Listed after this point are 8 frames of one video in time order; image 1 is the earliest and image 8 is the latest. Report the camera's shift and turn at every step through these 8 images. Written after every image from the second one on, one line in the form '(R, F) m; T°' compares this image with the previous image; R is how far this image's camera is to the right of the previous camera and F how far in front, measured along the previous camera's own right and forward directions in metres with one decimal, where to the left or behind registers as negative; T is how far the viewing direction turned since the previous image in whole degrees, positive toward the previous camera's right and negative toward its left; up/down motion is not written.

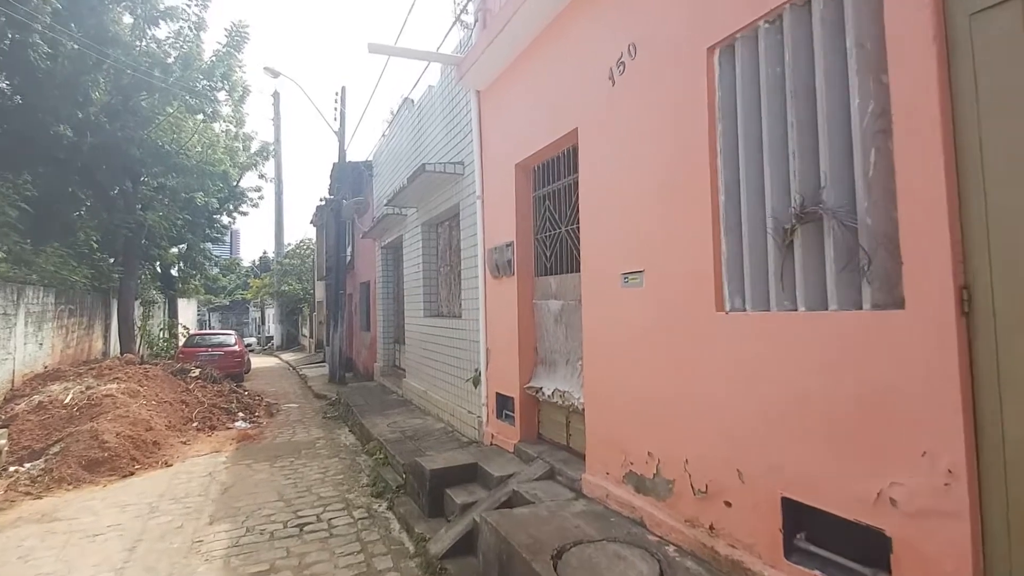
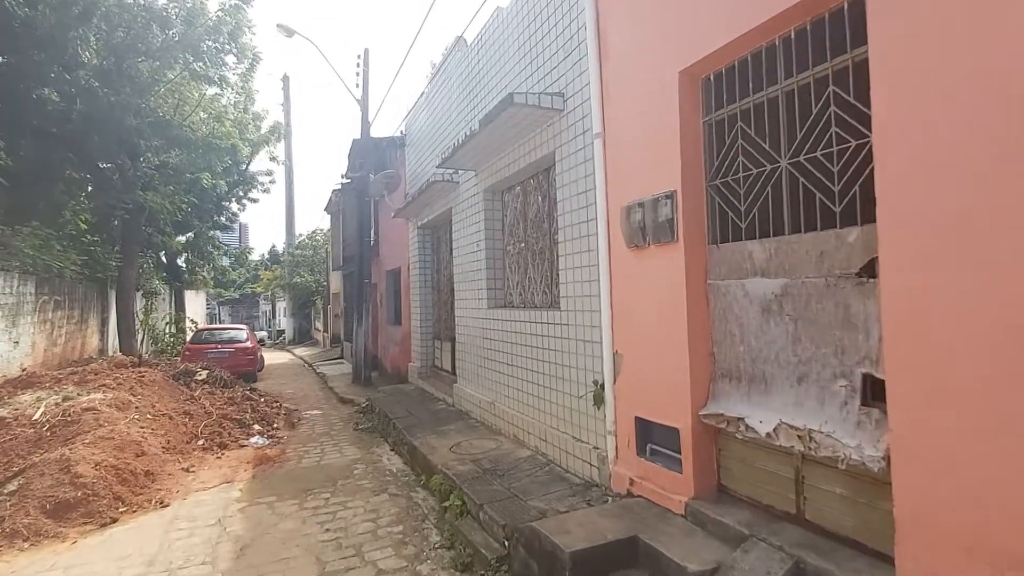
(-1.0, +1.6) m; -1°
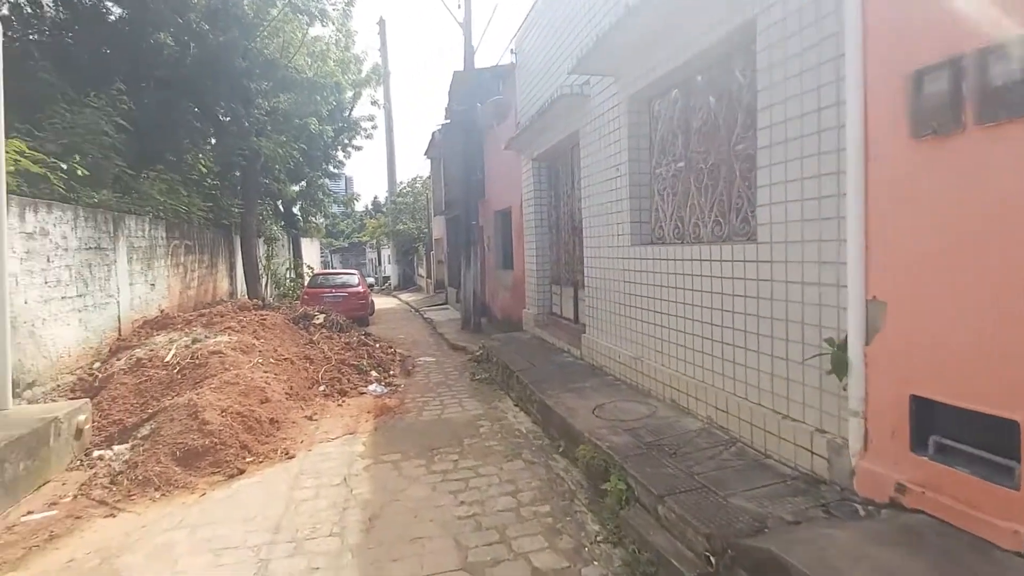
(-0.5, +0.9) m; -11°
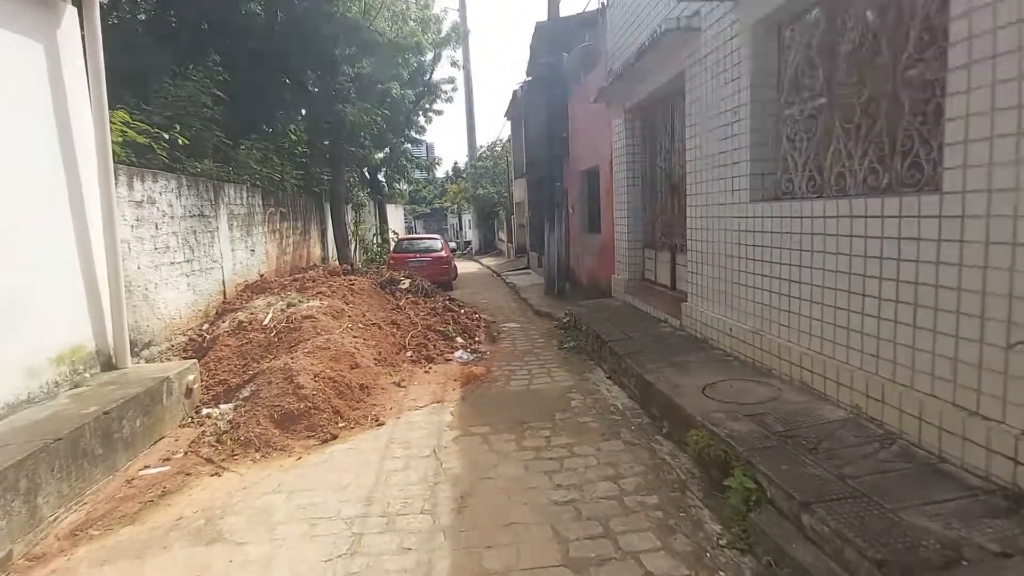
(-0.2, +0.4) m; -9°
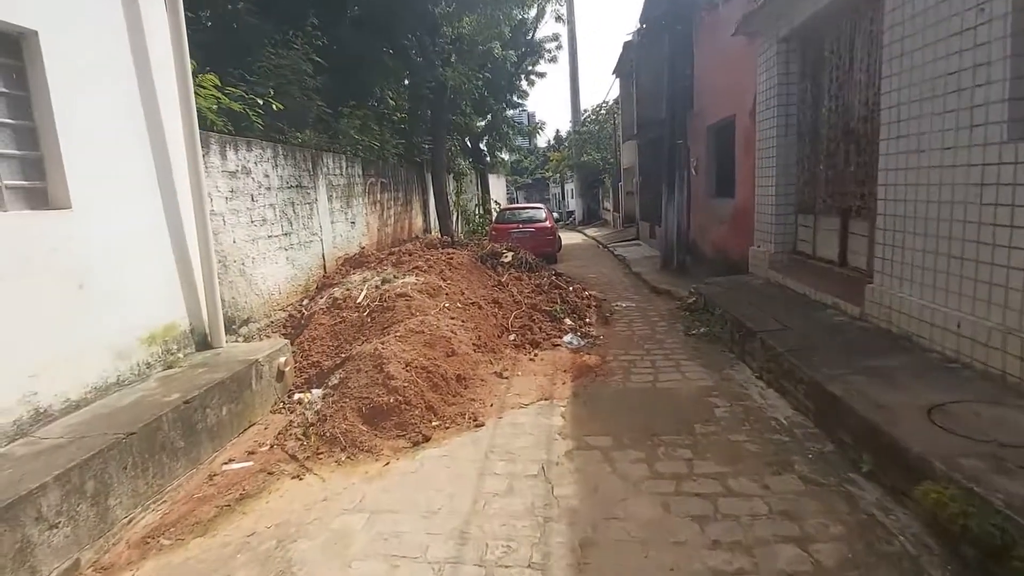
(-0.2, +0.8) m; -11°
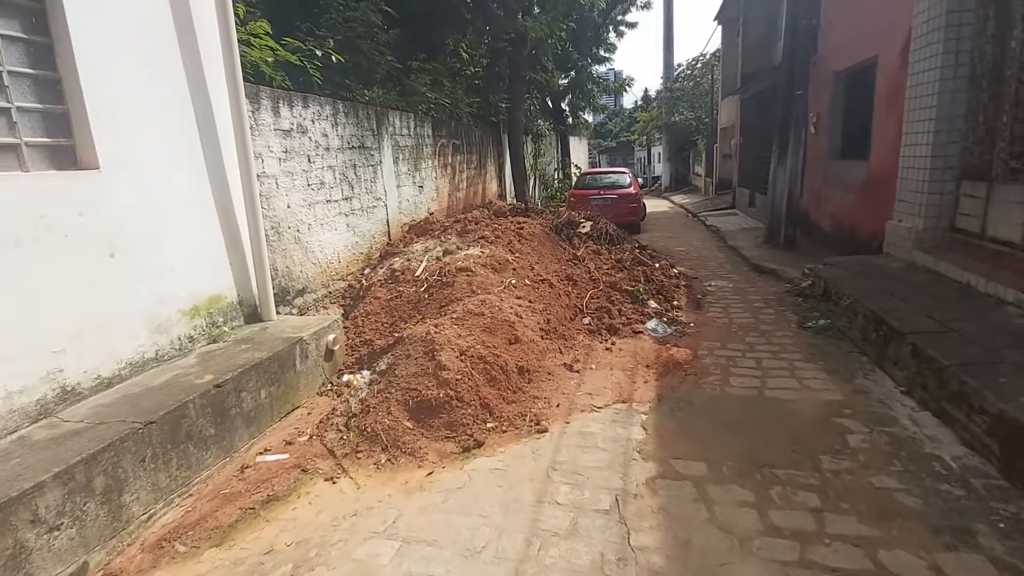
(0.0, +0.7) m; -9°
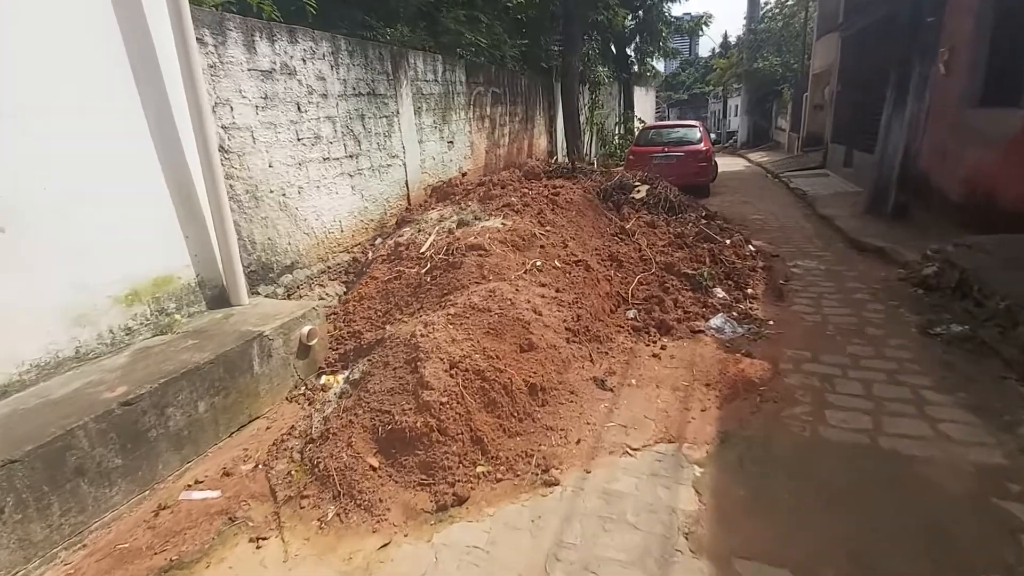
(+0.2, +0.9) m; -7°
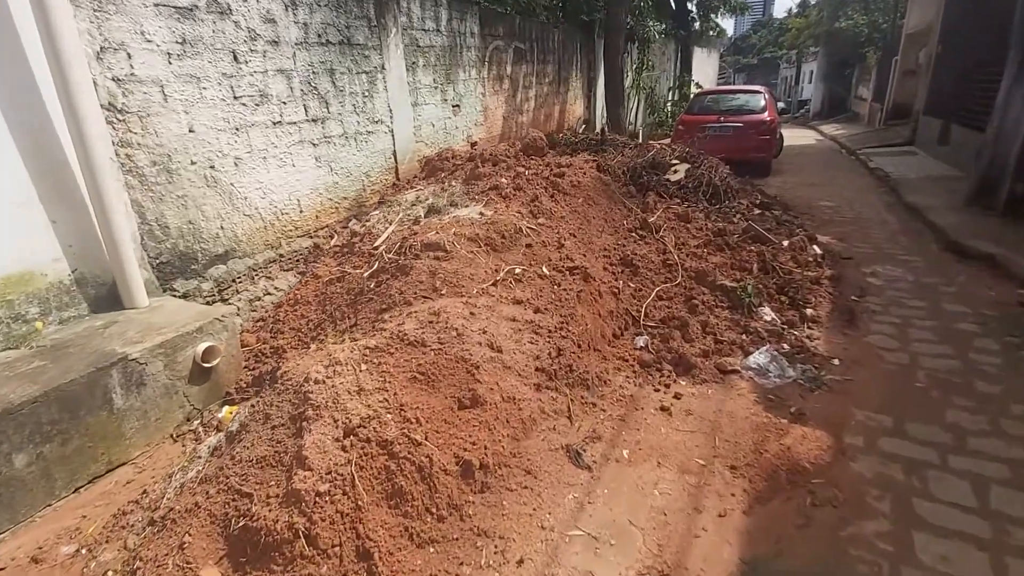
(+0.4, +0.9) m; -5°
